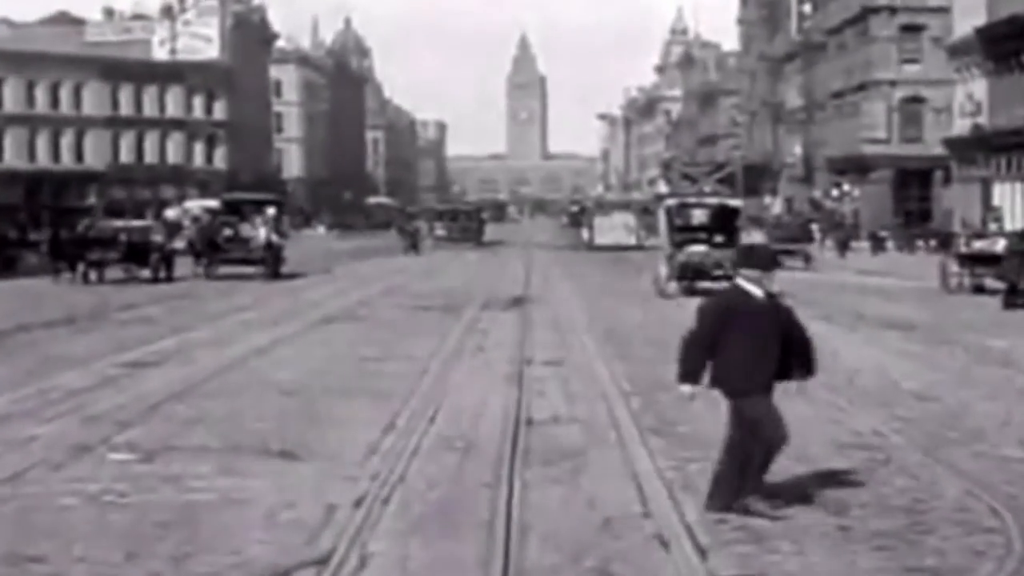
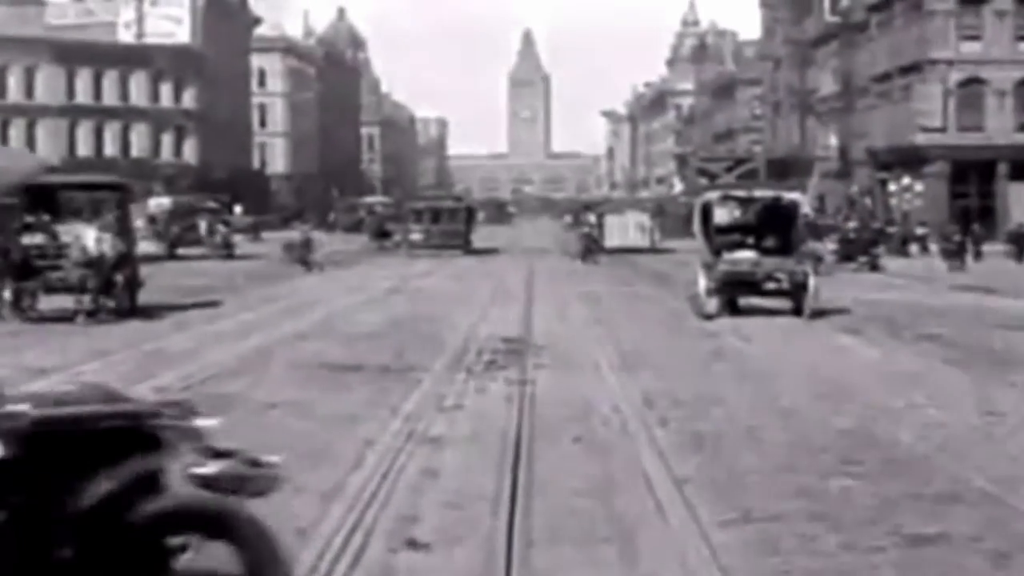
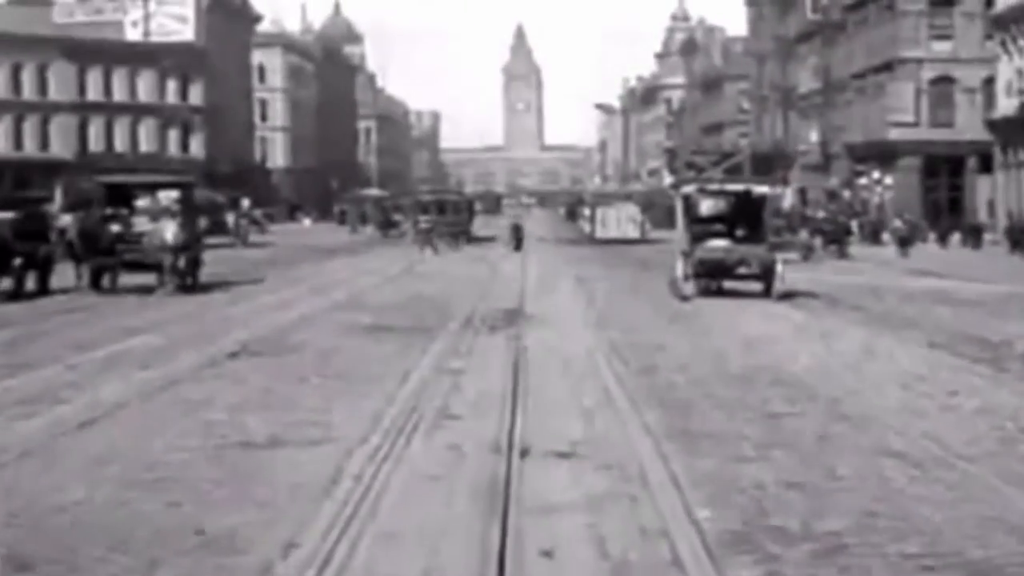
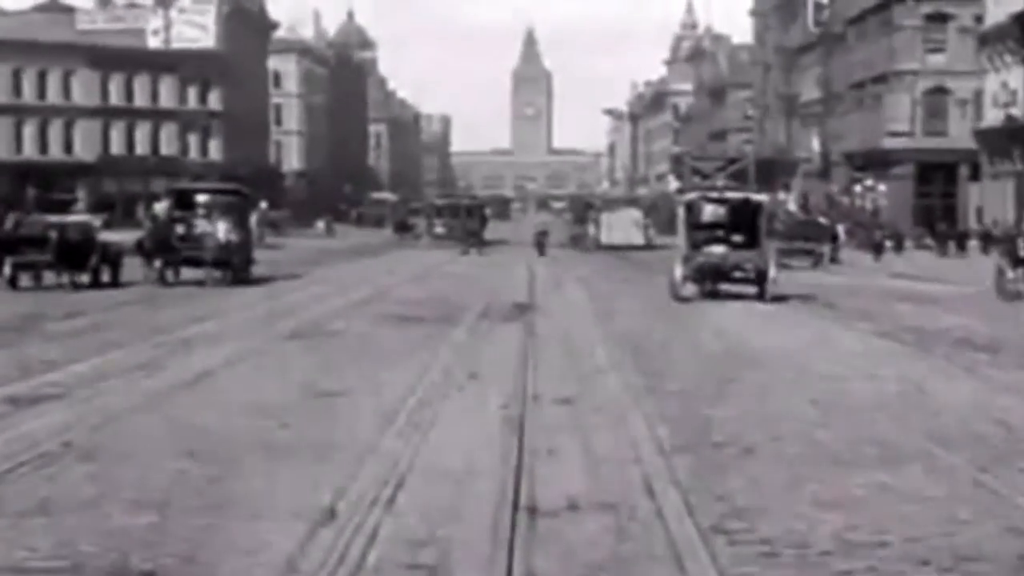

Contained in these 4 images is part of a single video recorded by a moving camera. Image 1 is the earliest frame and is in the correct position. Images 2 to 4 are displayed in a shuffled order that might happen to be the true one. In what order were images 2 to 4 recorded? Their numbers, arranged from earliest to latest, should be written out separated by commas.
4, 3, 2
